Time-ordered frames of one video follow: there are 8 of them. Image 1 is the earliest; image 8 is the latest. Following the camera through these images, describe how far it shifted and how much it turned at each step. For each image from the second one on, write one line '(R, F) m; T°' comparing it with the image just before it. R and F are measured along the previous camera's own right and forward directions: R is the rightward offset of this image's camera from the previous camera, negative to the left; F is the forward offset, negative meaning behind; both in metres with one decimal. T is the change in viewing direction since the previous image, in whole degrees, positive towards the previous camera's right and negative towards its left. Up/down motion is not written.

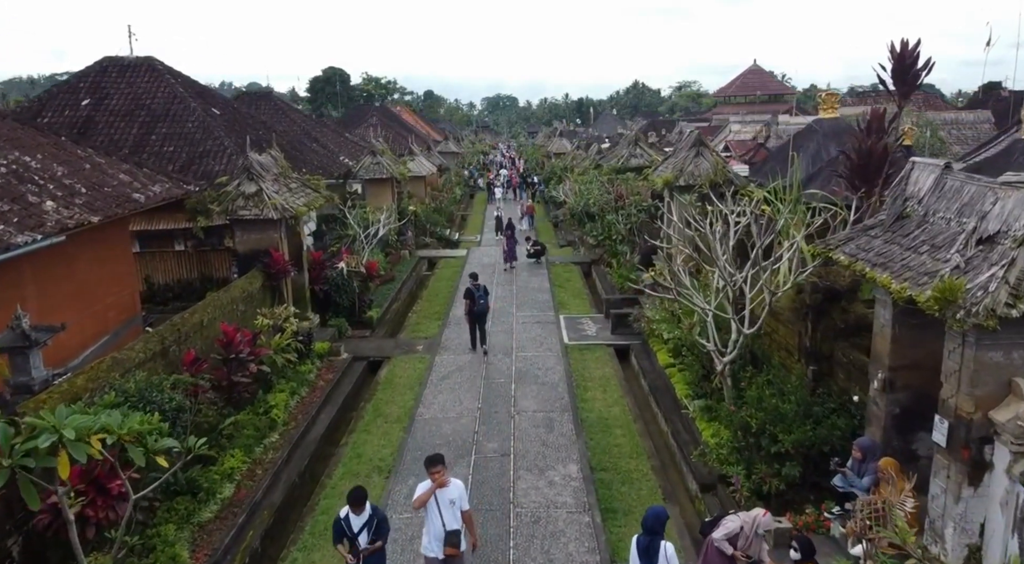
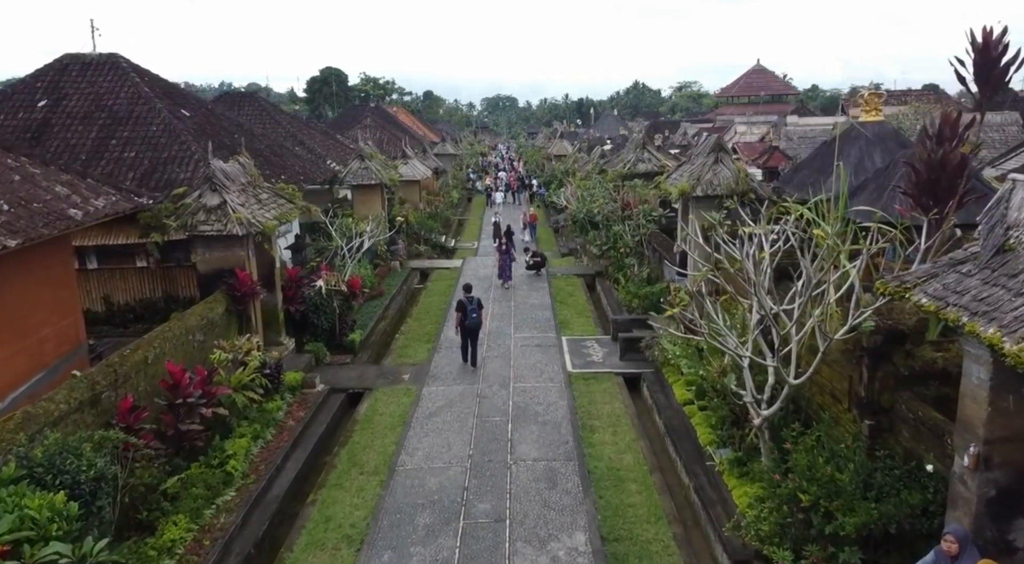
(0.0, +1.4) m; 0°
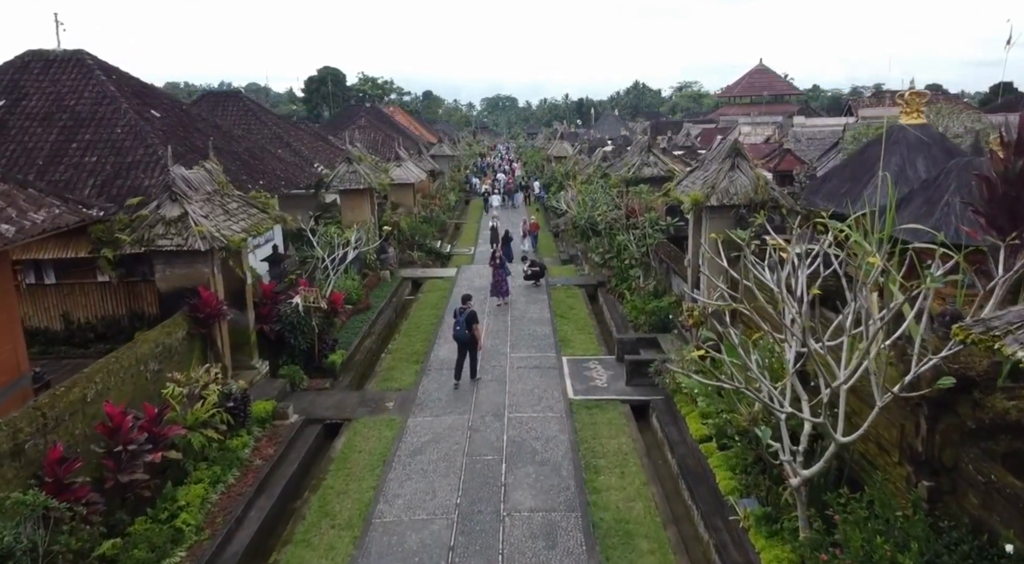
(+0.1, +1.1) m; 0°
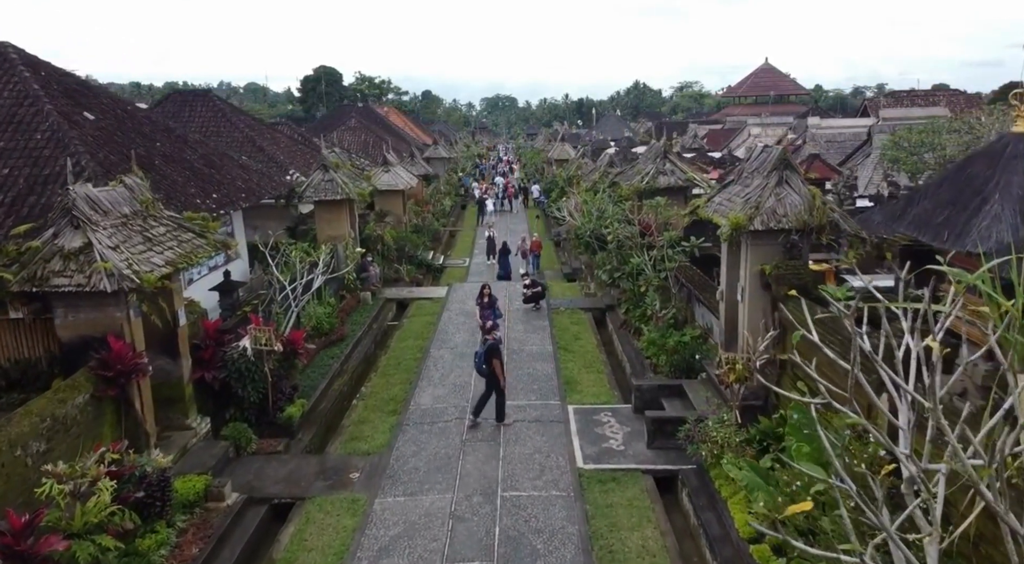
(+0.1, +2.0) m; 0°
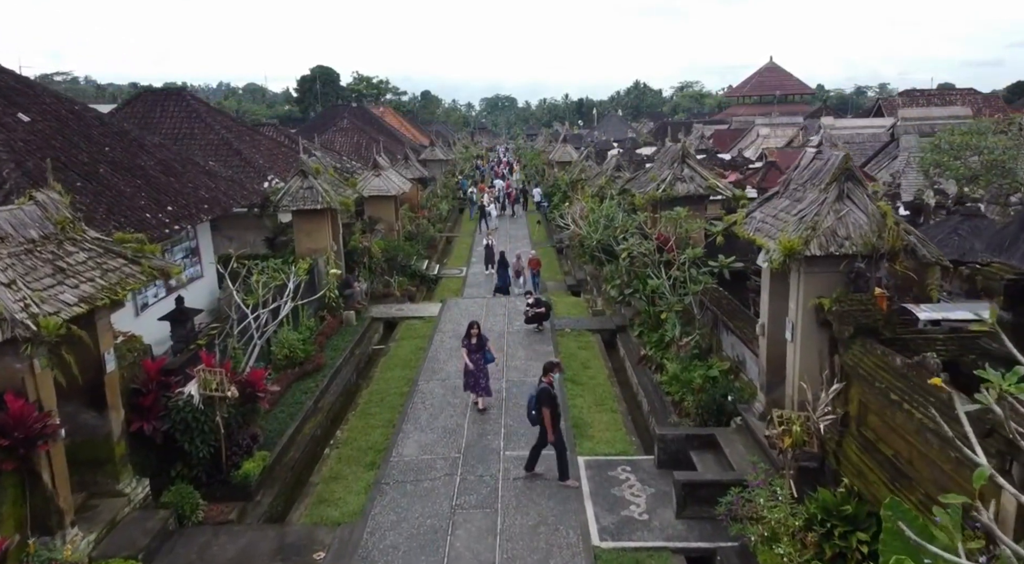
(0.0, +1.6) m; 0°
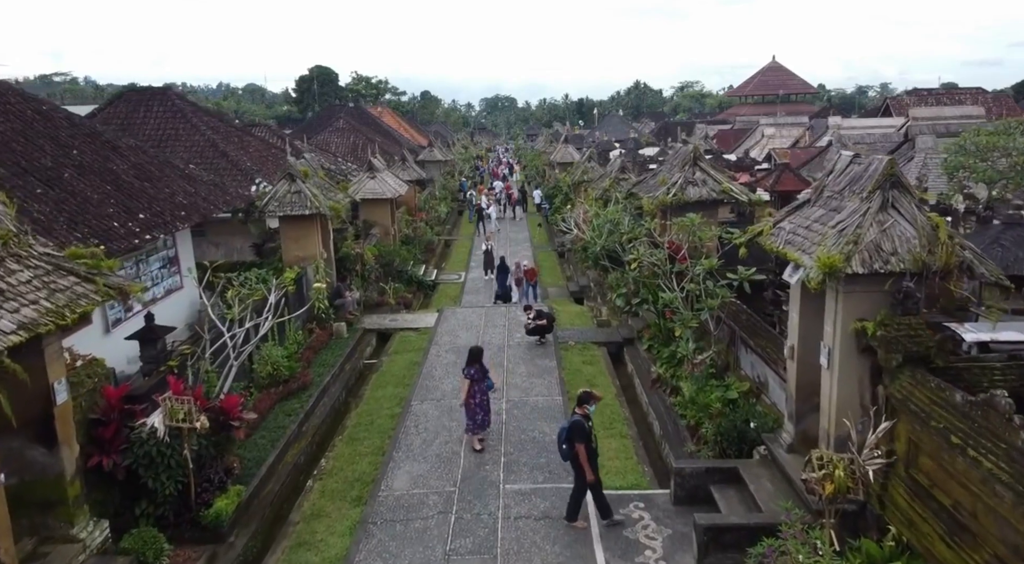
(0.0, +0.8) m; 0°
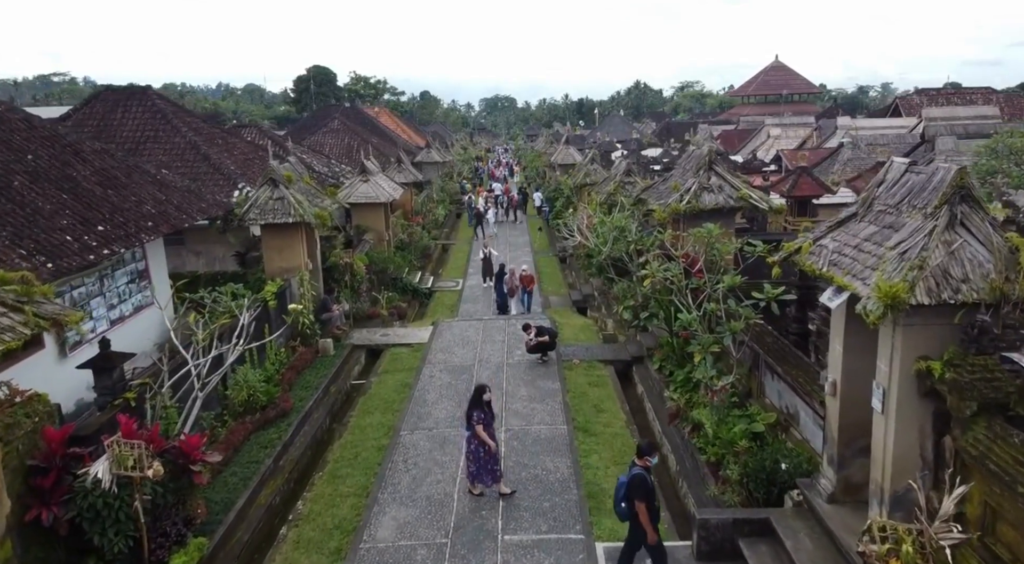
(0.0, +0.9) m; 0°
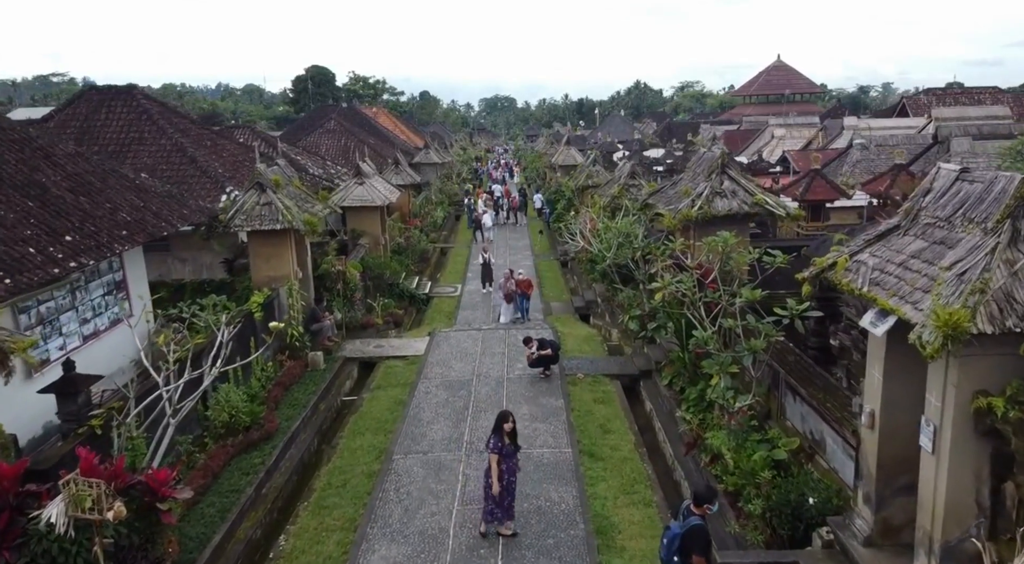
(0.0, +0.6) m; 0°
